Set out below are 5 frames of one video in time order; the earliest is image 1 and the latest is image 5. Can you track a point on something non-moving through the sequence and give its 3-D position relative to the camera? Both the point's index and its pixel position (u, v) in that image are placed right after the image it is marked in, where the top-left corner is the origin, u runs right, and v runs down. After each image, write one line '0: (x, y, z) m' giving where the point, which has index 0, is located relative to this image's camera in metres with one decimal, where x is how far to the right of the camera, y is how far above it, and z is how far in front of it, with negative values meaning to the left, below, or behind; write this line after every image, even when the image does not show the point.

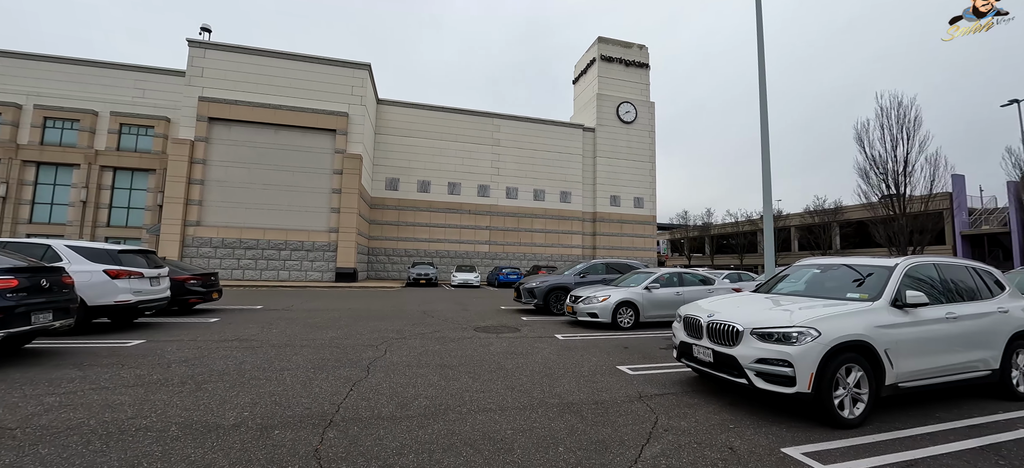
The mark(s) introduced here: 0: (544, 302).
0: (+0.9, -1.9, +10.4) m
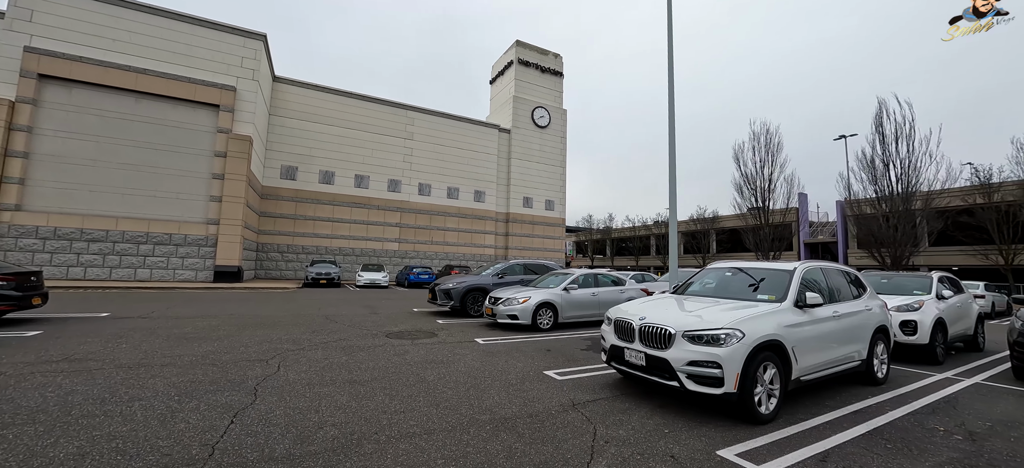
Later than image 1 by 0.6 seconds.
0: (-1.4, -1.9, +10.0) m
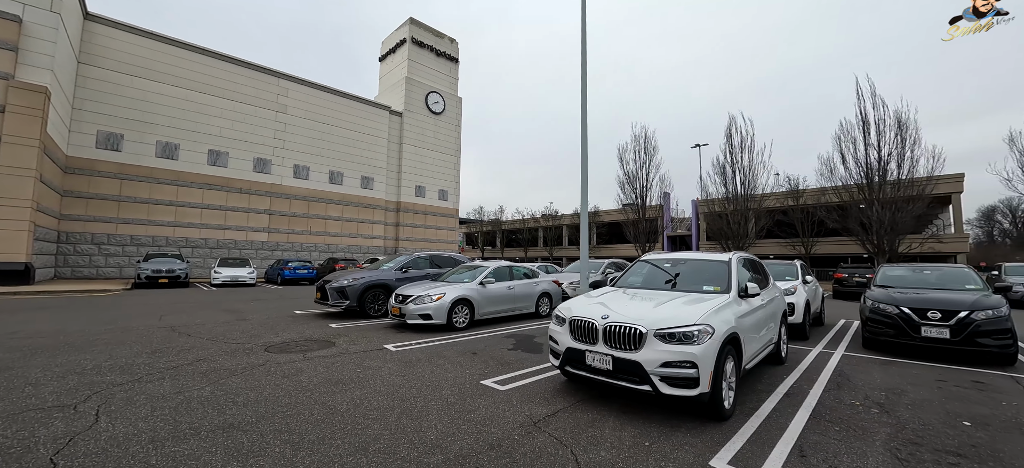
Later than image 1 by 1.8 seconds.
0: (-3.5, -1.6, +8.6) m
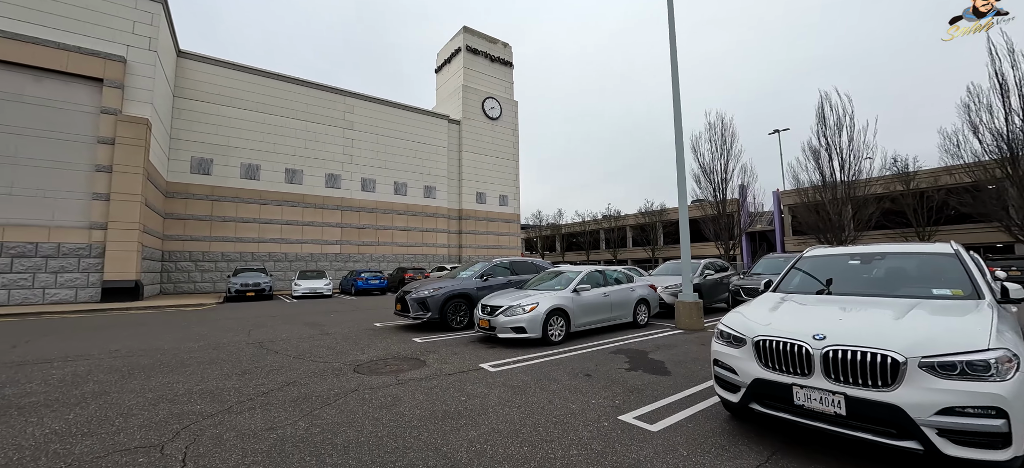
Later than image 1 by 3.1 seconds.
0: (-1.5, -1.7, +8.0) m
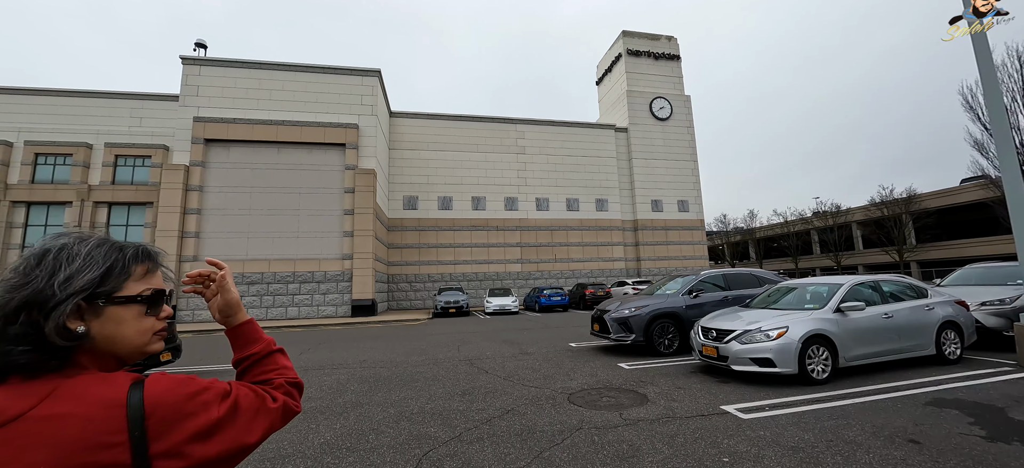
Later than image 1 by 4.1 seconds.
0: (+2.5, -1.9, +6.9) m
